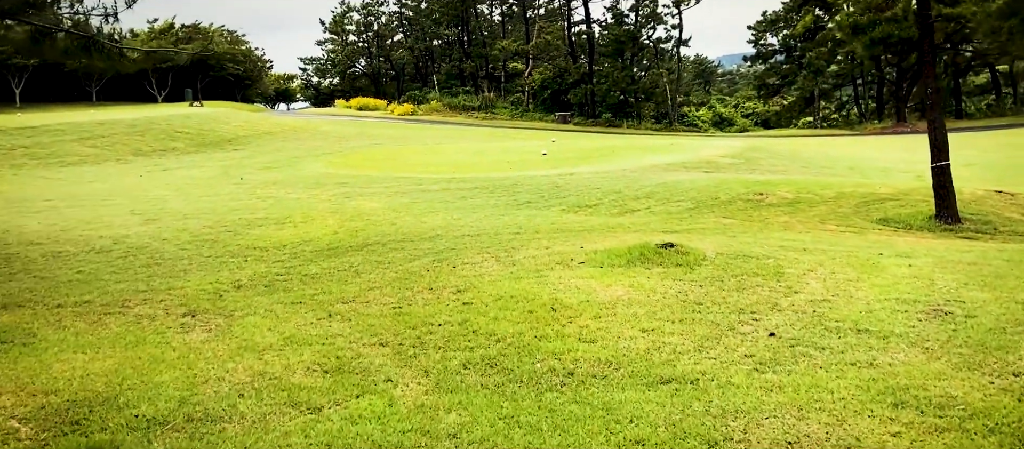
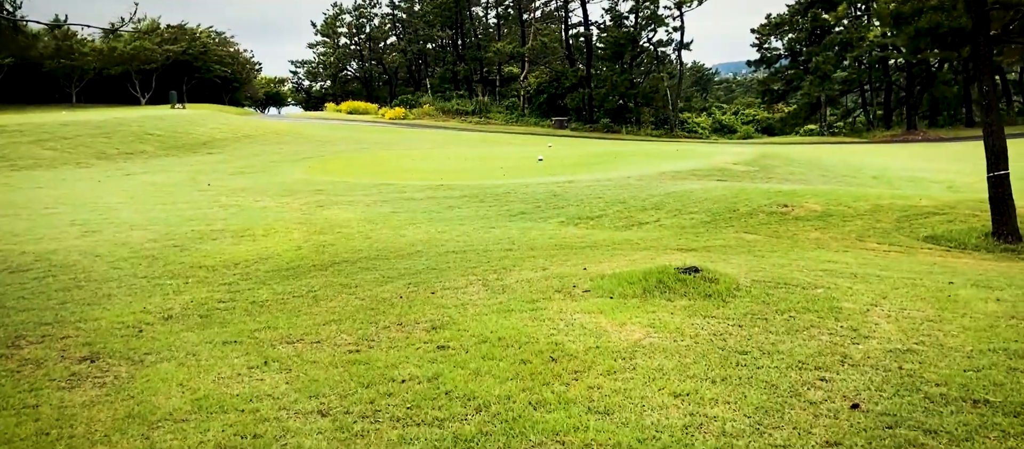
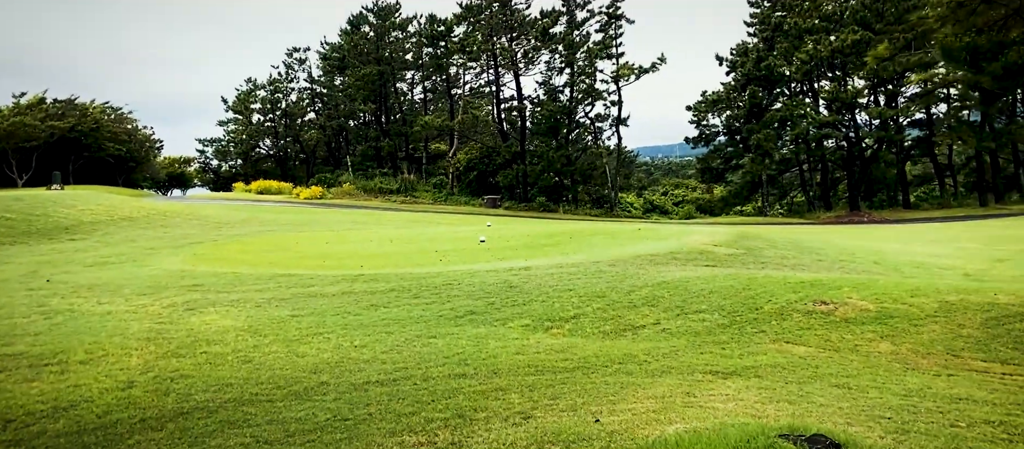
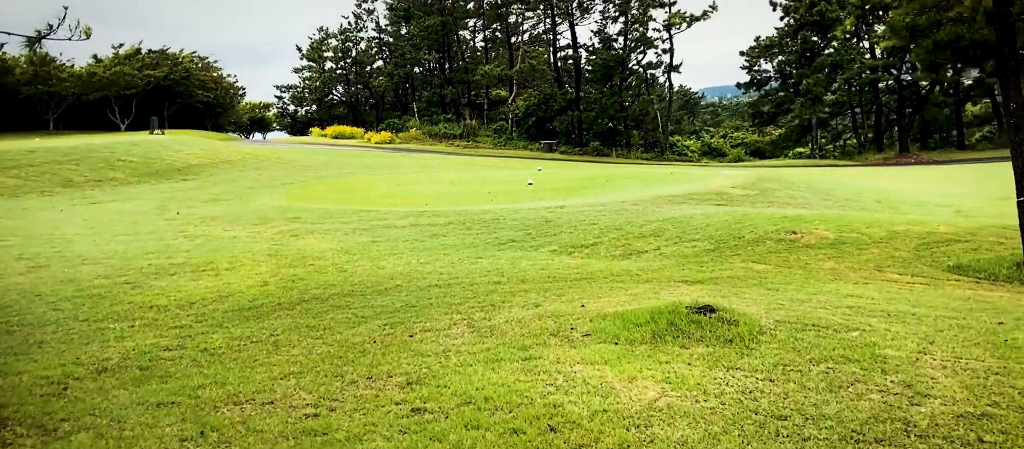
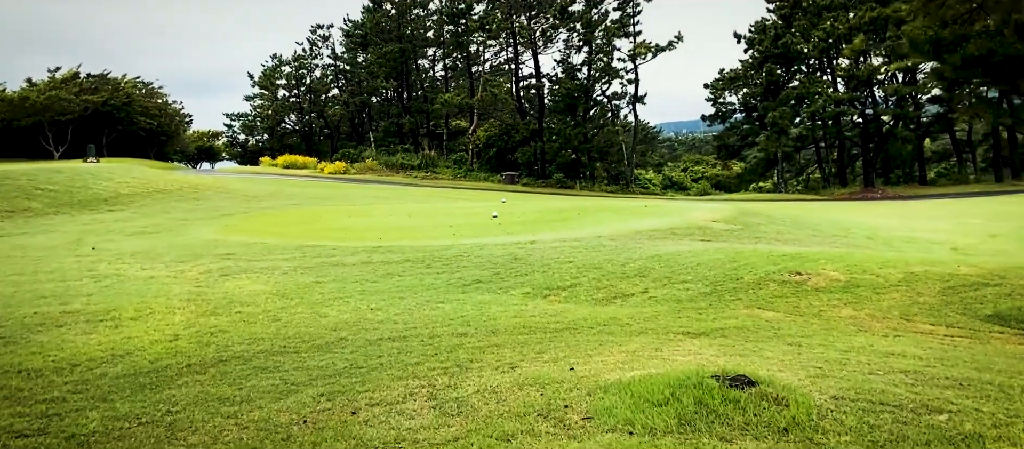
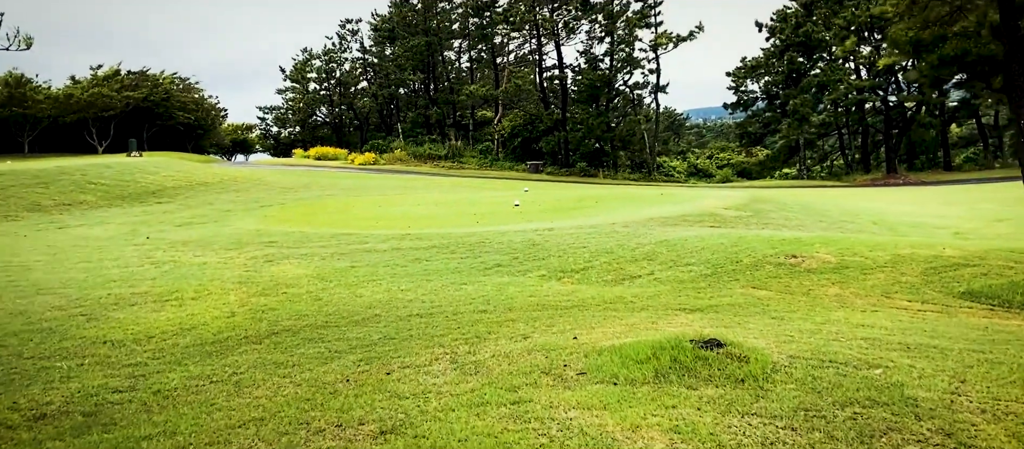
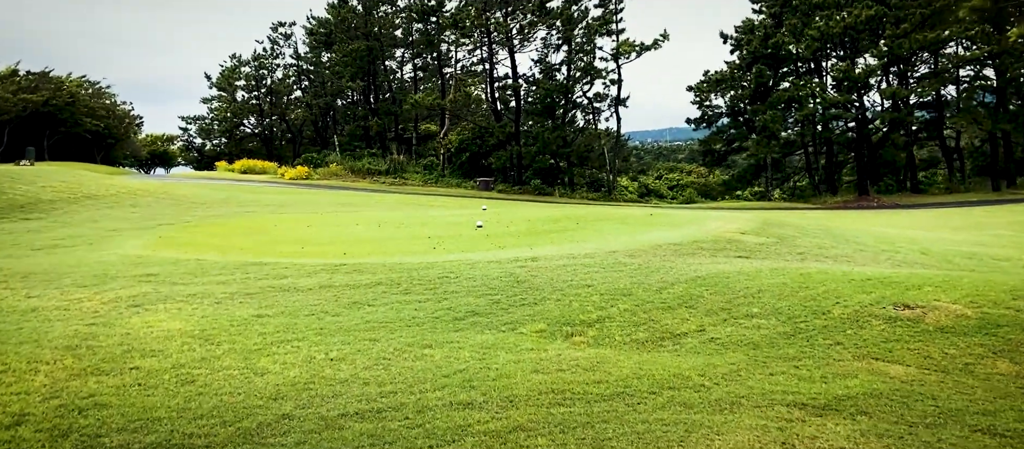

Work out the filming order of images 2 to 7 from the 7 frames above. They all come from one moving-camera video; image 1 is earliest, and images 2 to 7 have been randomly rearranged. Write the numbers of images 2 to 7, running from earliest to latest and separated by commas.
2, 4, 6, 5, 3, 7
